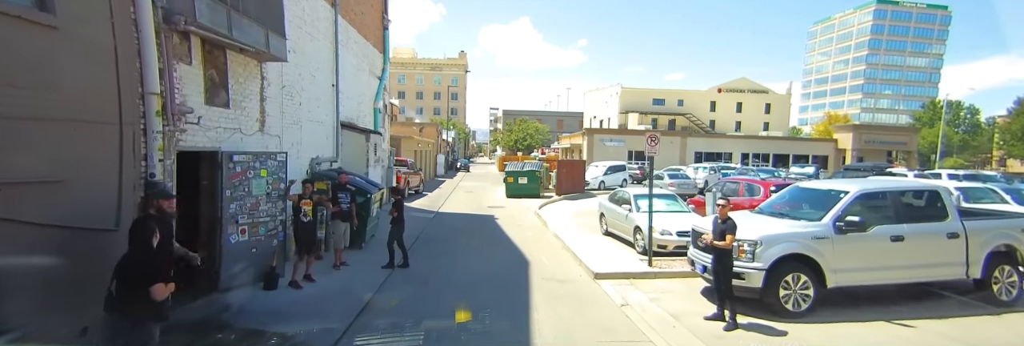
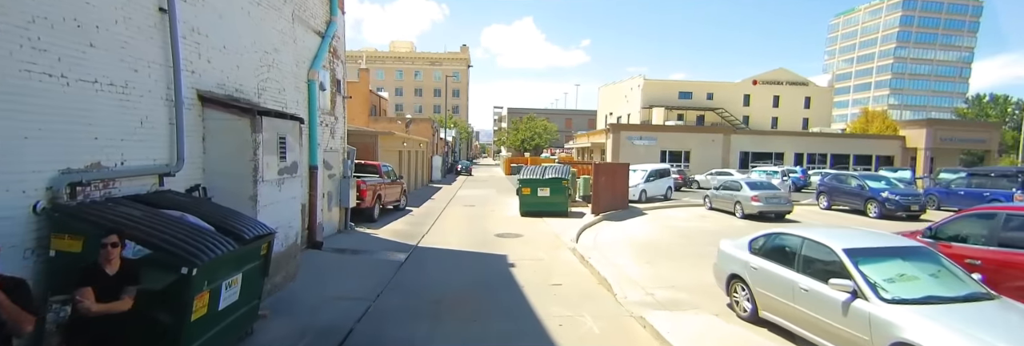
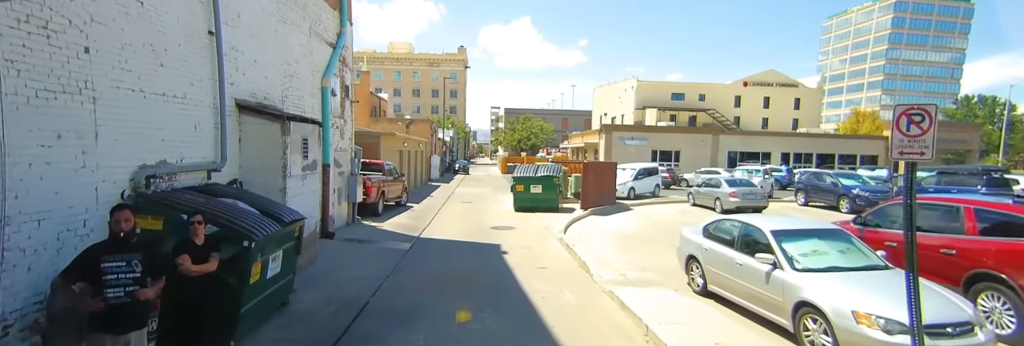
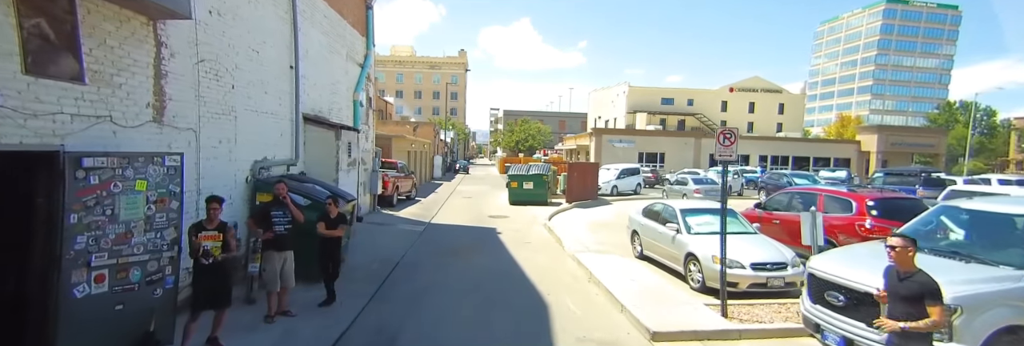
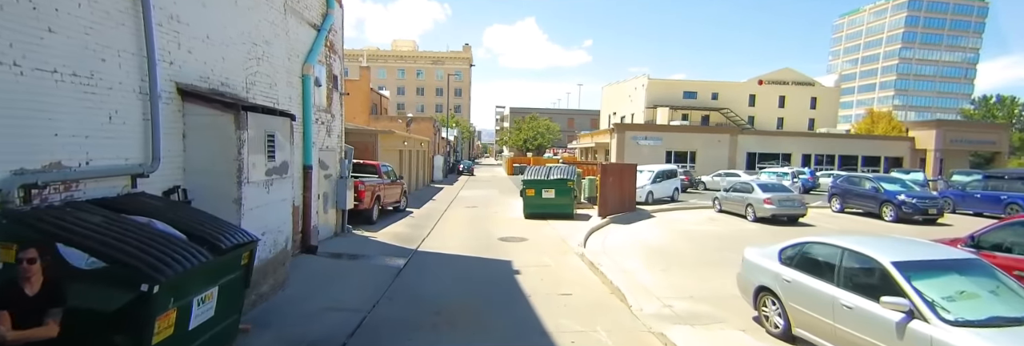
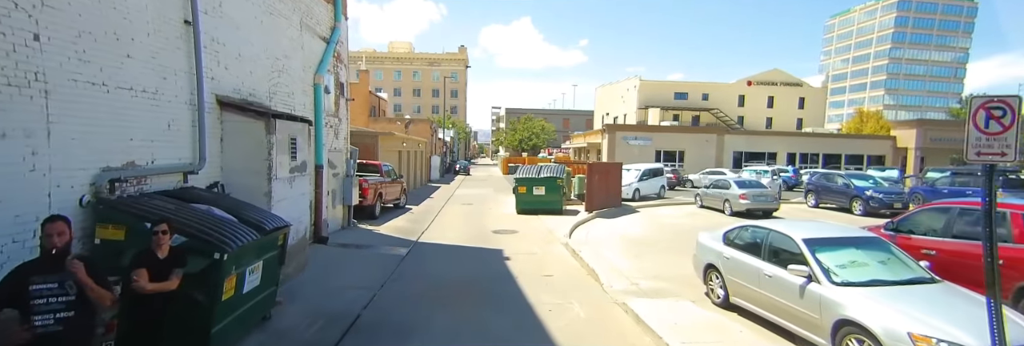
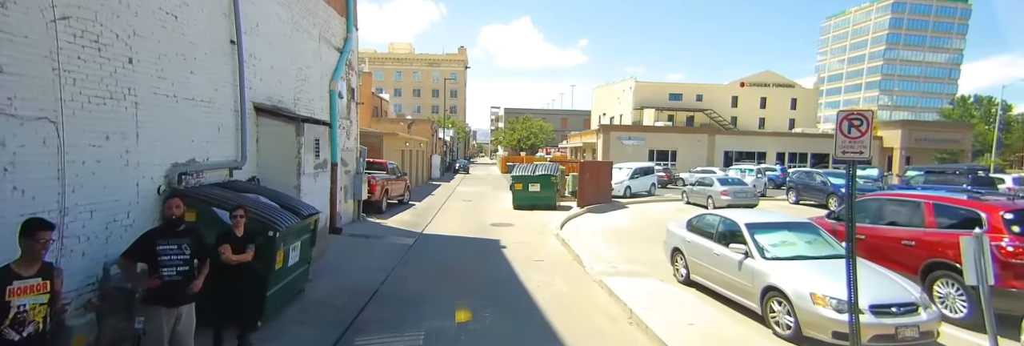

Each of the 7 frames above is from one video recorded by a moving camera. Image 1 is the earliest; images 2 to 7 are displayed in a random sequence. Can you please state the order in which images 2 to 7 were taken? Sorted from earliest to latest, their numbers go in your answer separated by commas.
4, 7, 3, 6, 2, 5
